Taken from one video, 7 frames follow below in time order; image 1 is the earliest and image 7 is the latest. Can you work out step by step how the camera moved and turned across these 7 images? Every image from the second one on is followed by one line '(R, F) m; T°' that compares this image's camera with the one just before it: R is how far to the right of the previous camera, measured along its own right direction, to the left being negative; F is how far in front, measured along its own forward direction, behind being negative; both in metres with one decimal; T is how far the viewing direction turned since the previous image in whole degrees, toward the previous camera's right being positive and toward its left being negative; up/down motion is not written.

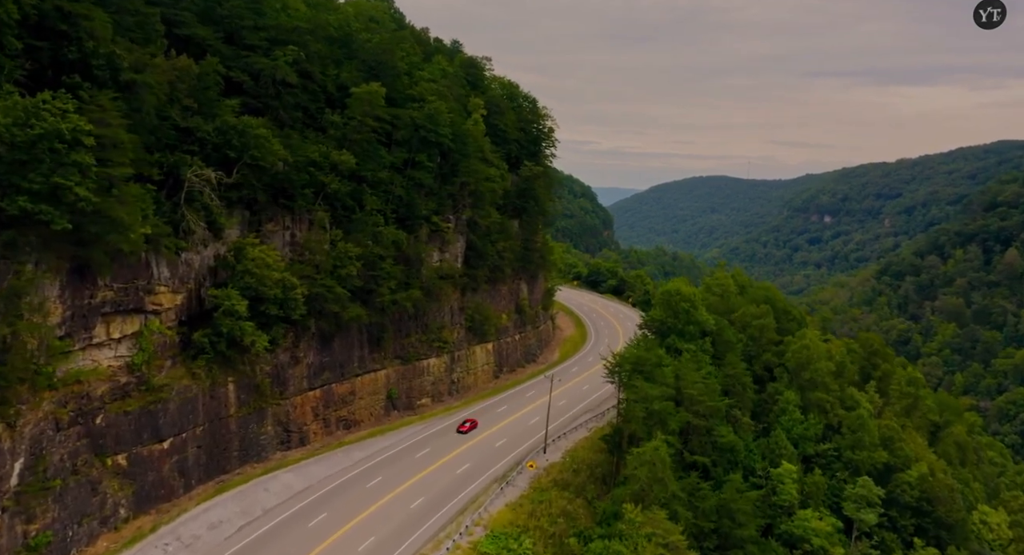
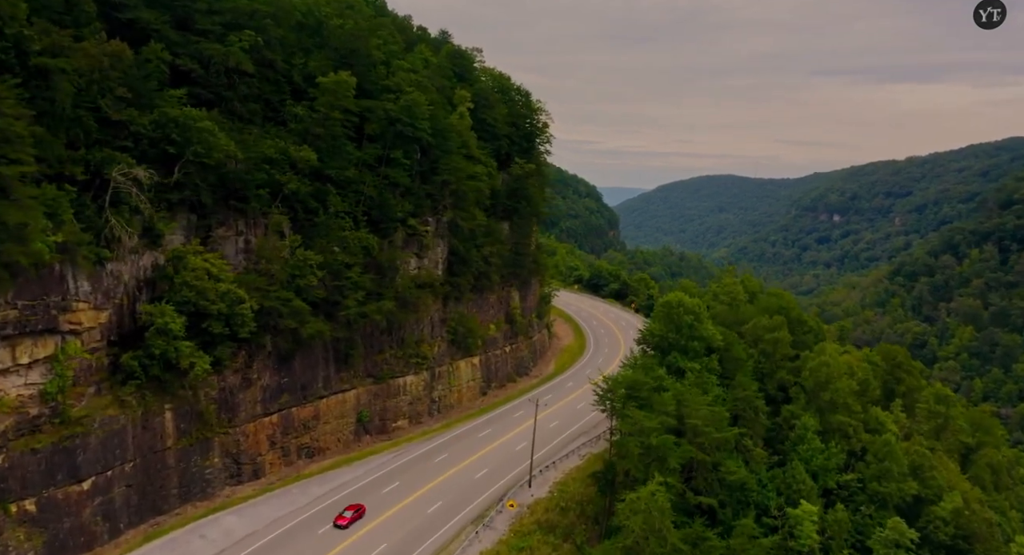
(+1.3, +5.0) m; -1°
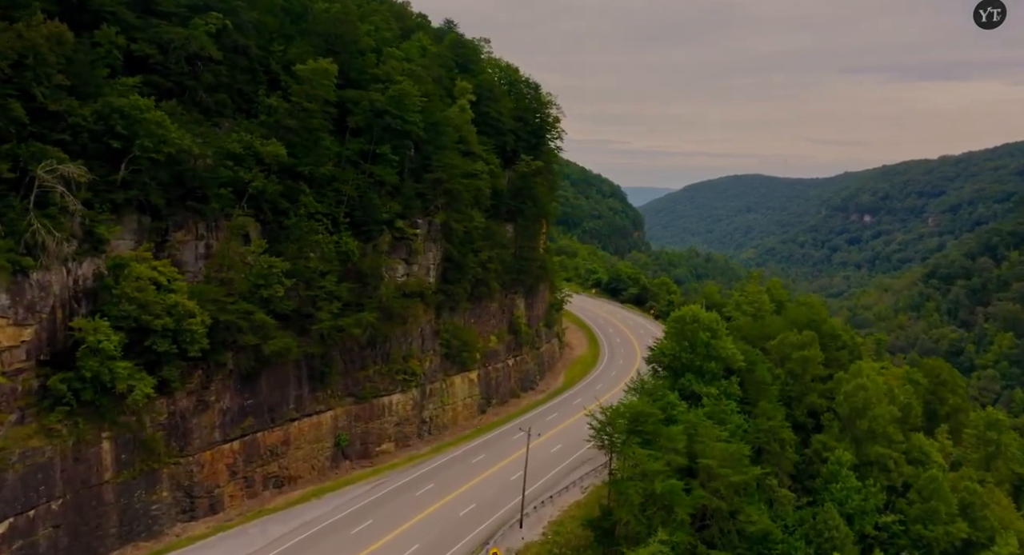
(+1.5, +4.7) m; -2°
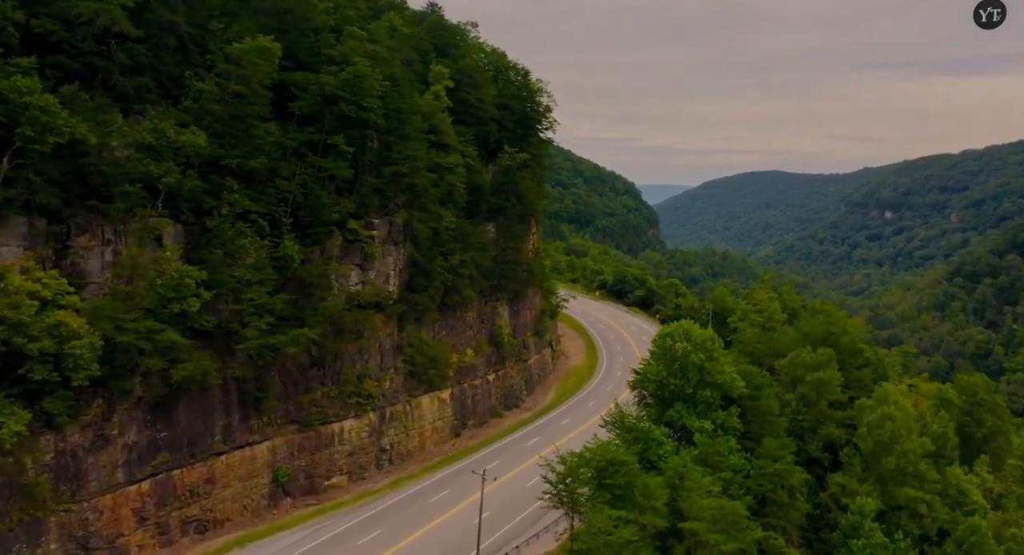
(+2.2, +5.6) m; -1°
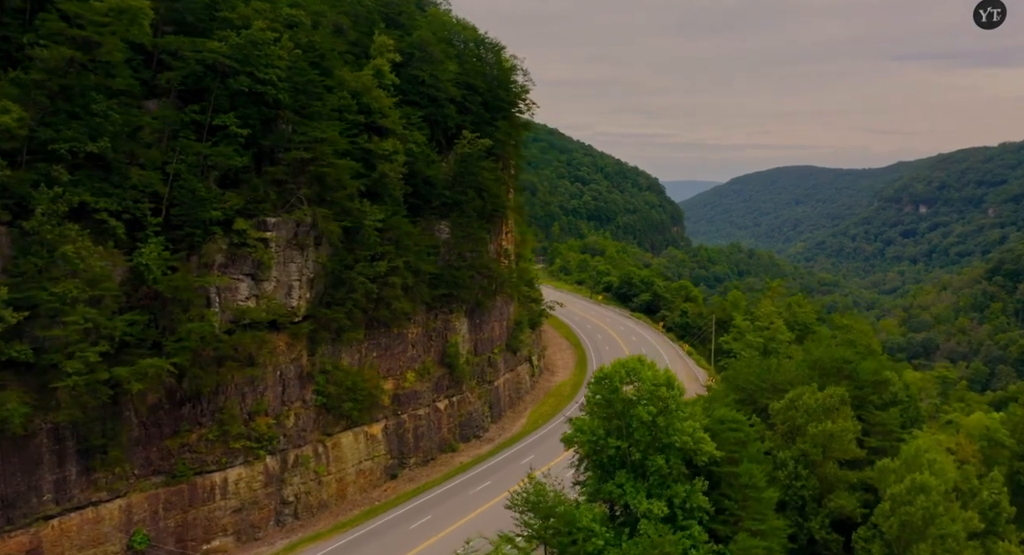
(+3.7, +7.8) m; -2°
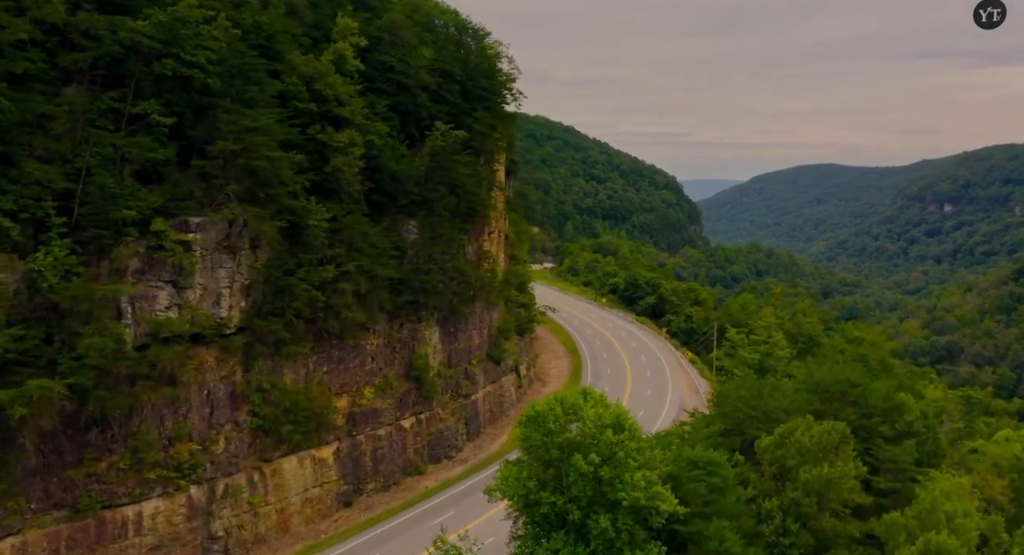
(+2.1, +3.9) m; -1°
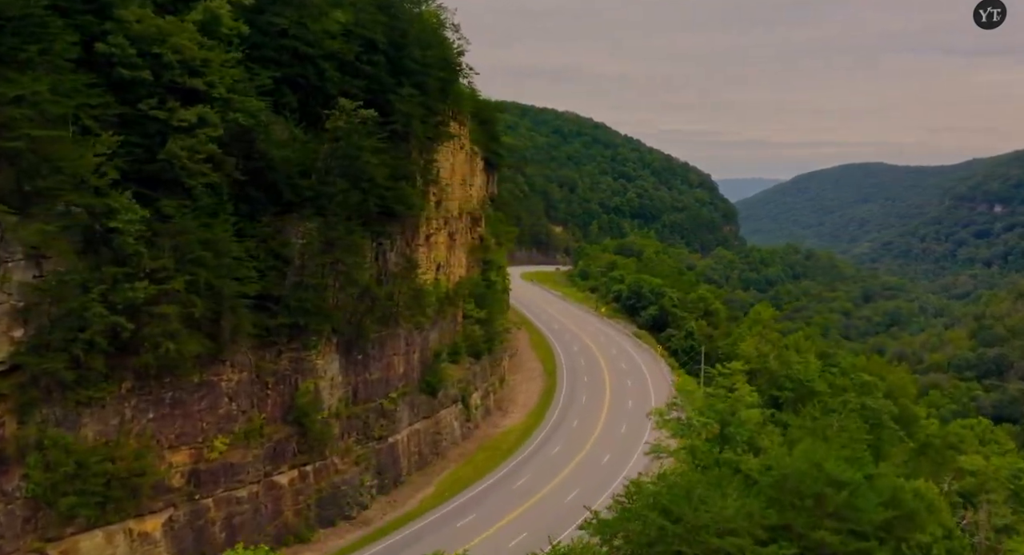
(+4.7, +8.2) m; -3°
